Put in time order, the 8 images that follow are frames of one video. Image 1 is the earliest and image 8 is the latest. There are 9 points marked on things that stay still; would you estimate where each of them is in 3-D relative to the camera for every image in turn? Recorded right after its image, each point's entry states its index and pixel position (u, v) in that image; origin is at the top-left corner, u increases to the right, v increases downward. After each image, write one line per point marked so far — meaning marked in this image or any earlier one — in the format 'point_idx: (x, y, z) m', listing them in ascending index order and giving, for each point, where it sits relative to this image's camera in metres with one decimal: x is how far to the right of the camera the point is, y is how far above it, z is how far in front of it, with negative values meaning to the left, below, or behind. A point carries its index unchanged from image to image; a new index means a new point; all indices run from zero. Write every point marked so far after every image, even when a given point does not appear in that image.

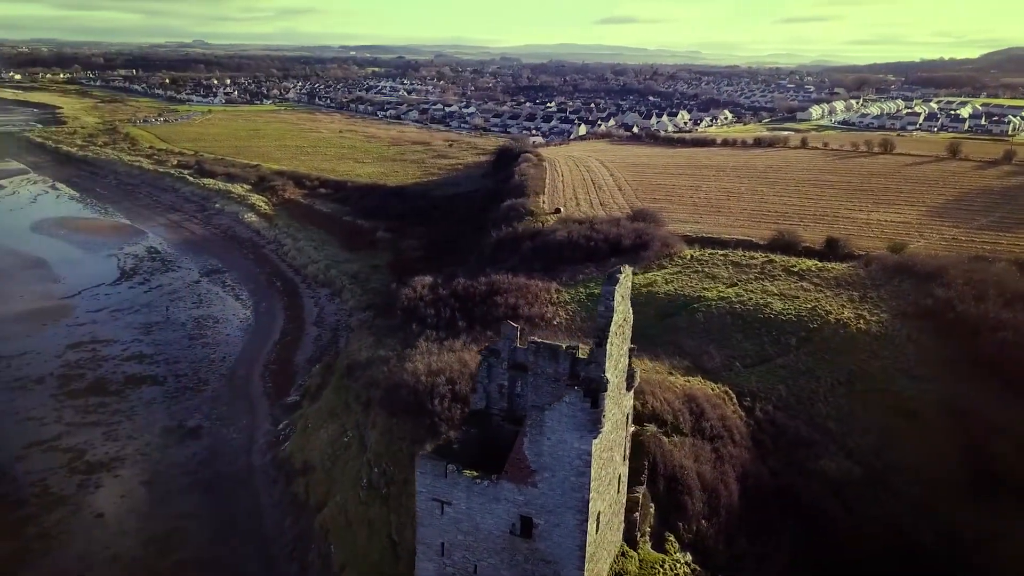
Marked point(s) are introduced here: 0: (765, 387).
0: (+4.7, -1.8, +14.7) m
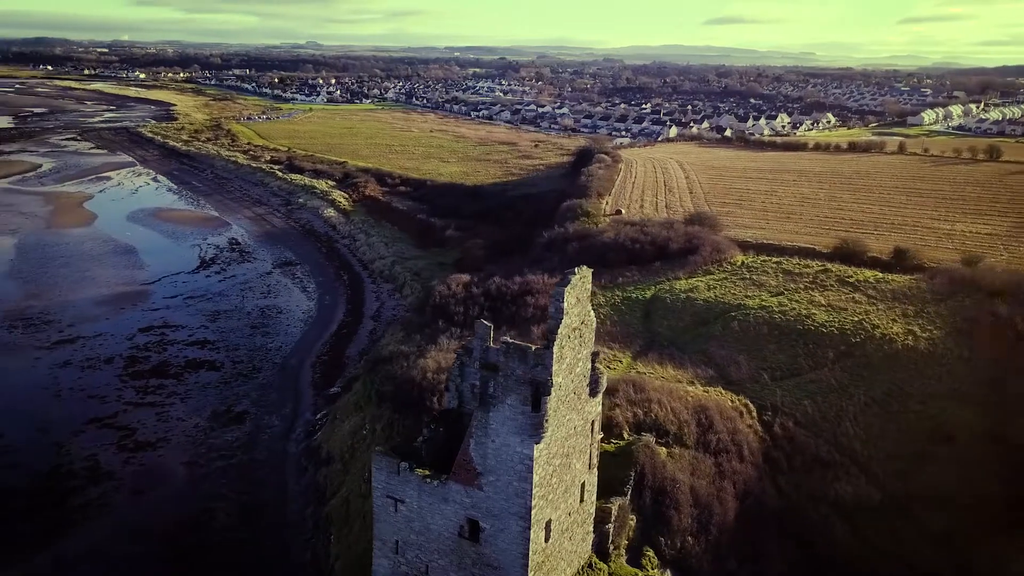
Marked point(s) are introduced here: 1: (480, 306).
0: (+4.9, -1.9, +14.0) m
1: (-0.9, -0.4, +18.4) m
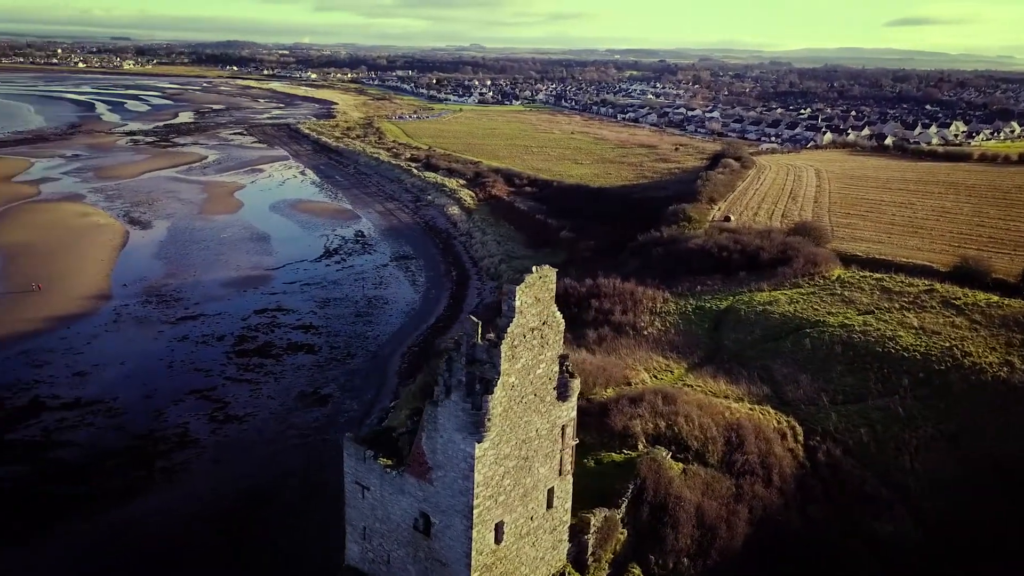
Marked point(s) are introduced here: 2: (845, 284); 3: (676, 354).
0: (+5.4, -2.2, +12.9) m
1: (+0.6, -0.4, +18.3) m
2: (+8.1, +0.1, +19.4) m
3: (+3.3, -1.3, +15.9) m
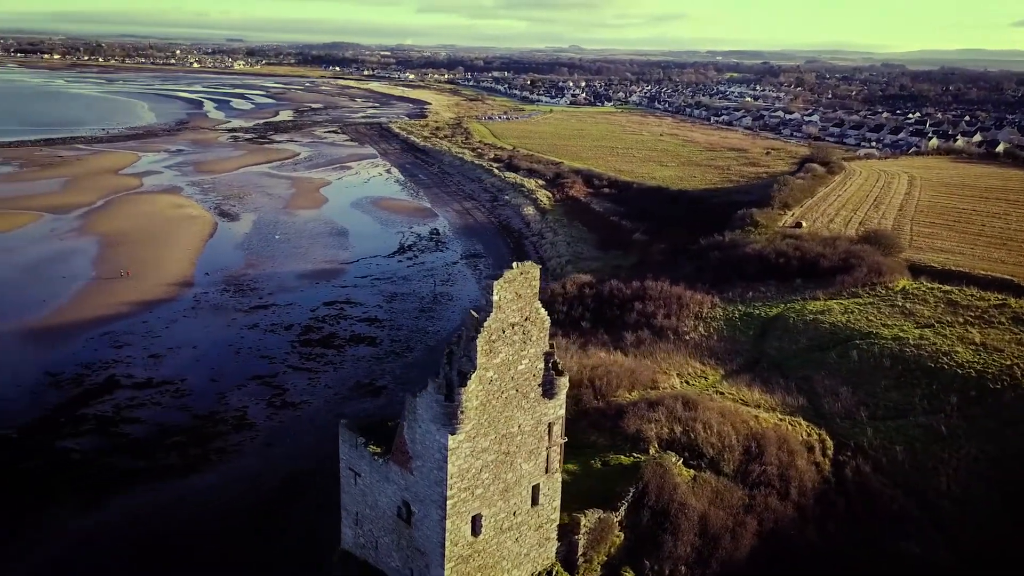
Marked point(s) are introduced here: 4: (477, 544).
0: (+5.7, -2.4, +12.3) m
1: (+1.6, -0.4, +18.2) m
2: (+9.2, -0.2, +18.5) m
3: (+3.9, -1.4, +15.5) m
4: (-0.4, -2.6, +8.0) m
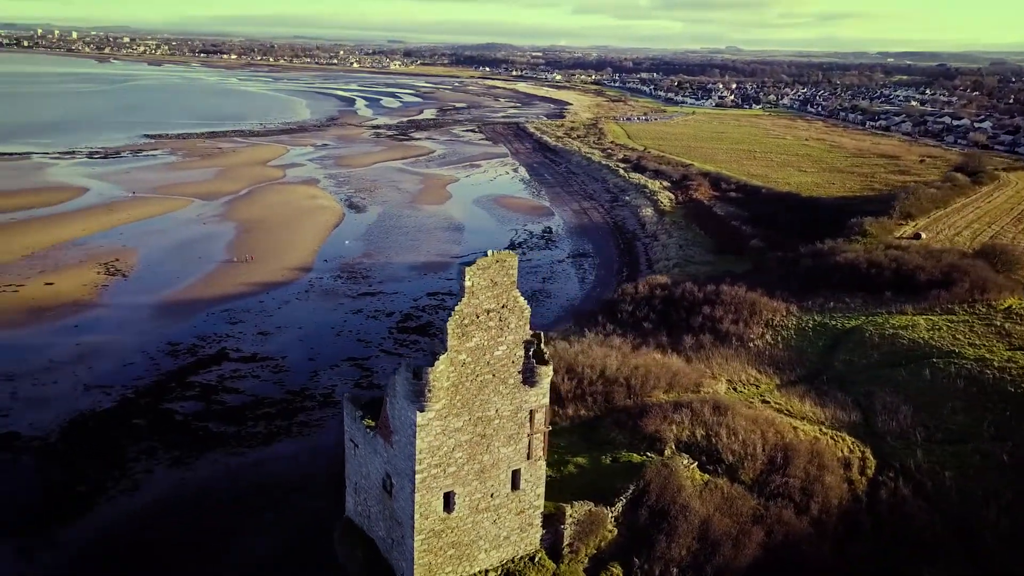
0: (+6.0, -2.6, +11.6) m
1: (+3.1, -0.5, +18.0) m
2: (+10.7, -0.6, +17.0) m
3: (+4.9, -1.5, +15.0) m
4: (-0.7, -2.4, +8.4) m
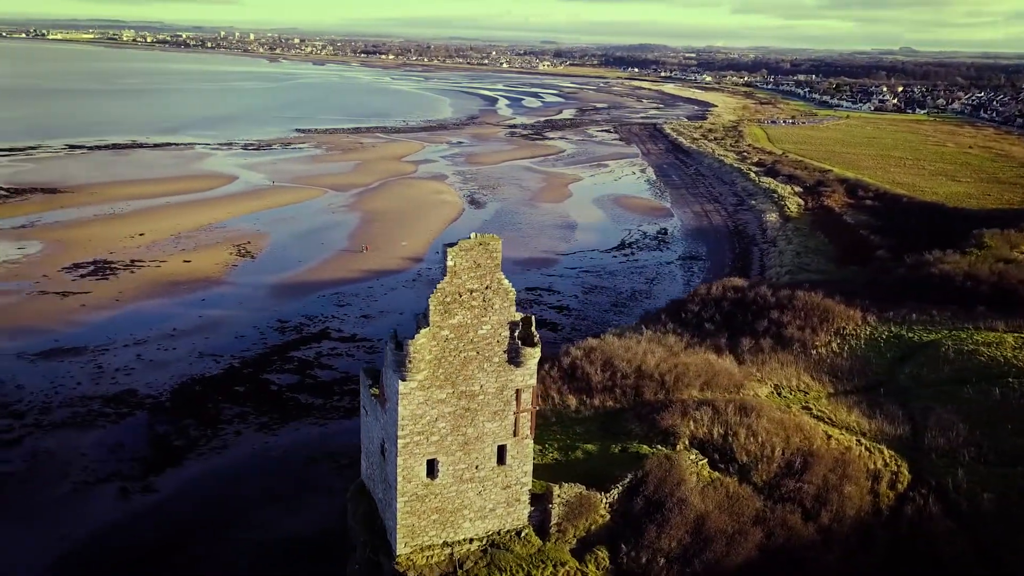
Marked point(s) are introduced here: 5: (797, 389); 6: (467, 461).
0: (+6.2, -2.7, +10.9) m
1: (+4.6, -0.5, +17.8) m
2: (+11.8, -1.0, +15.5) m
3: (+5.8, -1.6, +14.5) m
4: (-0.9, -2.2, +8.9) m
5: (+5.0, -1.8, +13.9) m
6: (-0.5, -2.0, +9.0) m
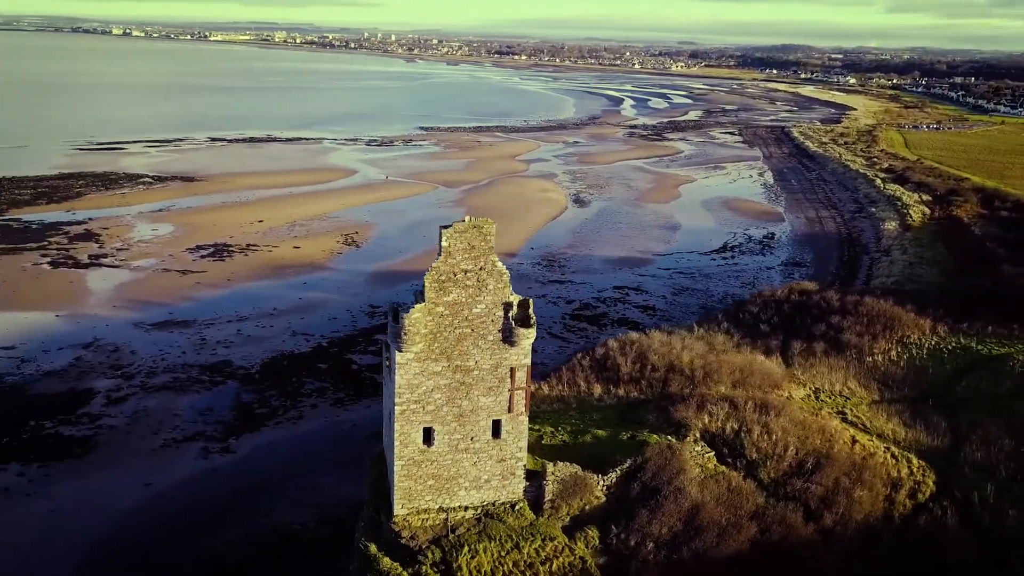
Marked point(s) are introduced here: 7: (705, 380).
0: (+6.3, -2.8, +10.4) m
1: (+5.9, -0.5, +17.5) m
2: (+12.6, -1.4, +14.1) m
3: (+6.5, -1.7, +14.0) m
4: (-1.0, -2.0, +9.5) m
5: (+5.6, -1.8, +13.6) m
6: (-0.6, -1.7, +9.6) m
7: (+3.1, -1.5, +12.9) m
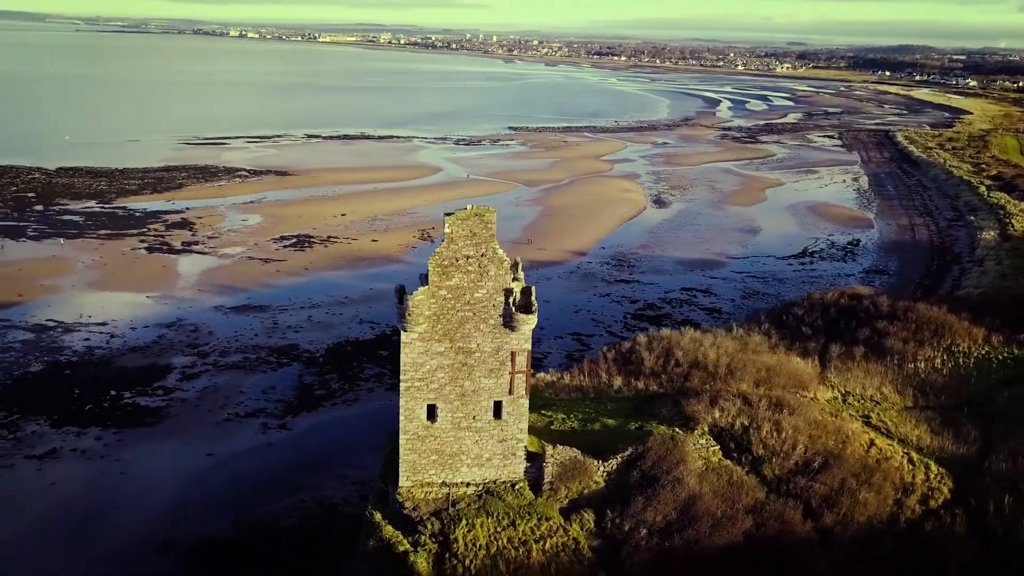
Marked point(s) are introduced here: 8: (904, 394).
0: (+6.3, -2.8, +10.1) m
1: (+6.8, -0.6, +17.2) m
2: (+13.1, -1.6, +13.1) m
3: (+6.9, -1.8, +13.7) m
4: (-1.0, -1.8, +10.1) m
5: (+6.0, -1.8, +13.3) m
6: (-0.6, -1.6, +10.0) m
7: (+3.5, -1.5, +12.9) m
8: (+6.7, -1.8, +13.6) m
